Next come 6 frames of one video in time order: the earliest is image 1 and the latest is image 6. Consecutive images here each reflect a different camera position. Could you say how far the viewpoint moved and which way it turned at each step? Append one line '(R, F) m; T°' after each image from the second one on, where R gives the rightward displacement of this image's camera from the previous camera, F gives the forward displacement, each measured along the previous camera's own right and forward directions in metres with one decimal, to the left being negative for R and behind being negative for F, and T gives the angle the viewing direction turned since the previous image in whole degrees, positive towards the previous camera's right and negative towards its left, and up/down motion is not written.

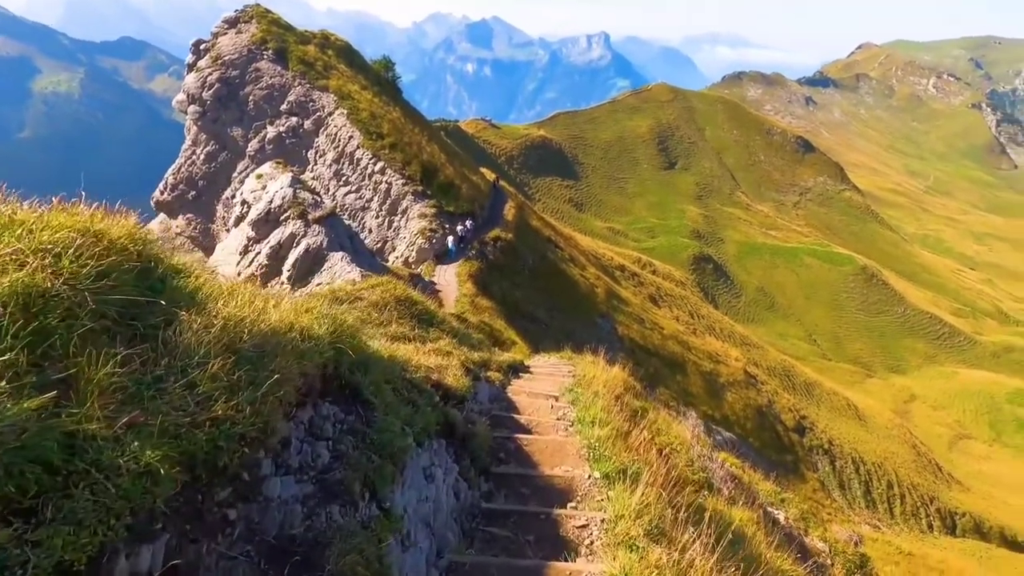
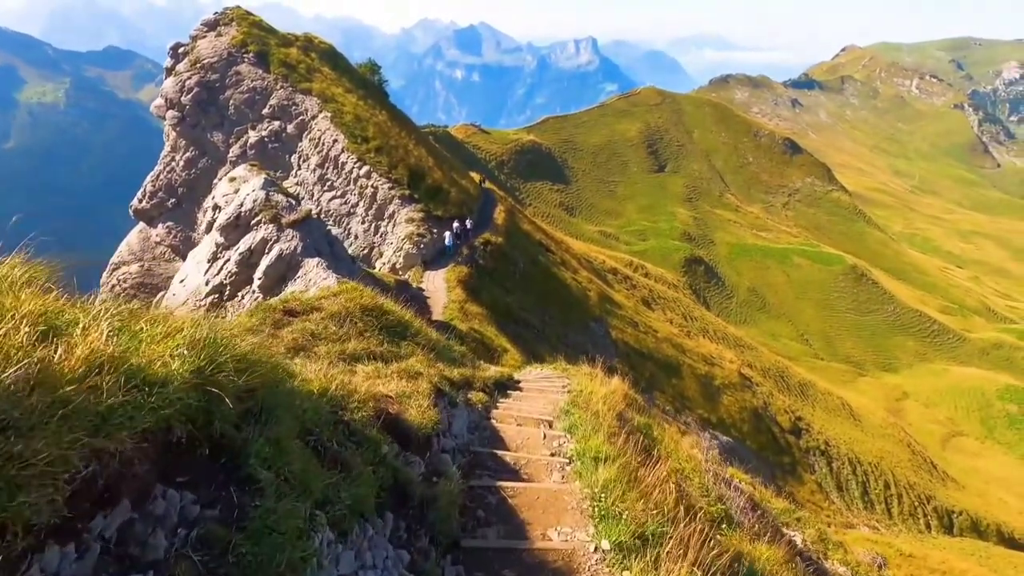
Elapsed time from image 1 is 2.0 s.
(+0.1, +1.4) m; +1°
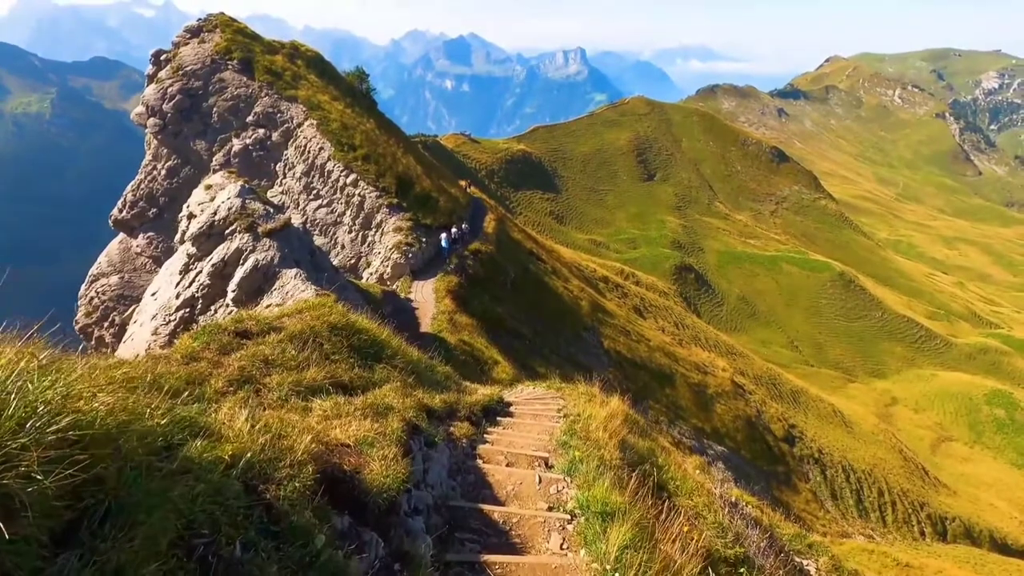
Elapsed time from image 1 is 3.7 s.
(0.0, +1.1) m; +1°
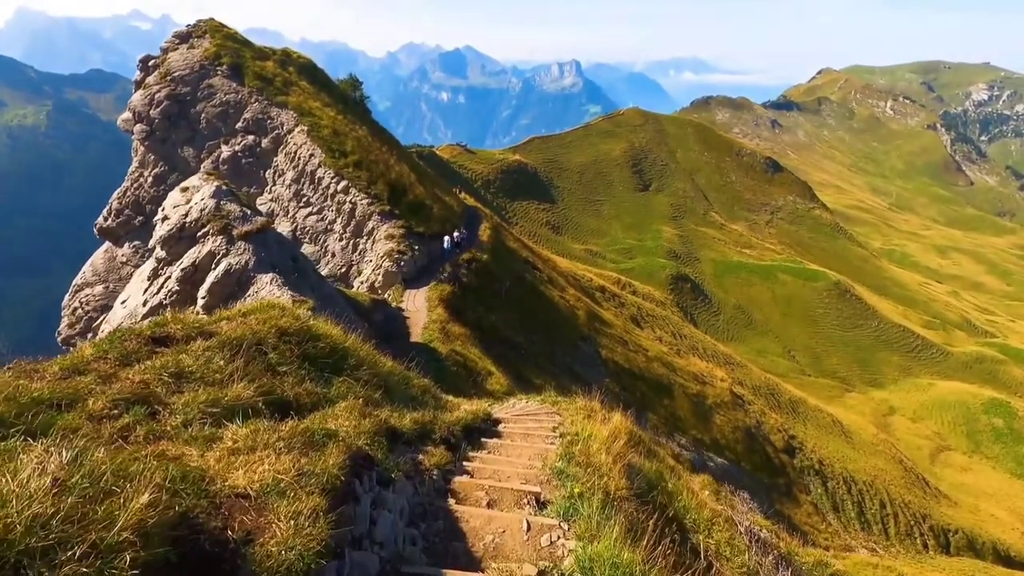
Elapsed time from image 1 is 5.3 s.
(+0.1, +1.3) m; 0°
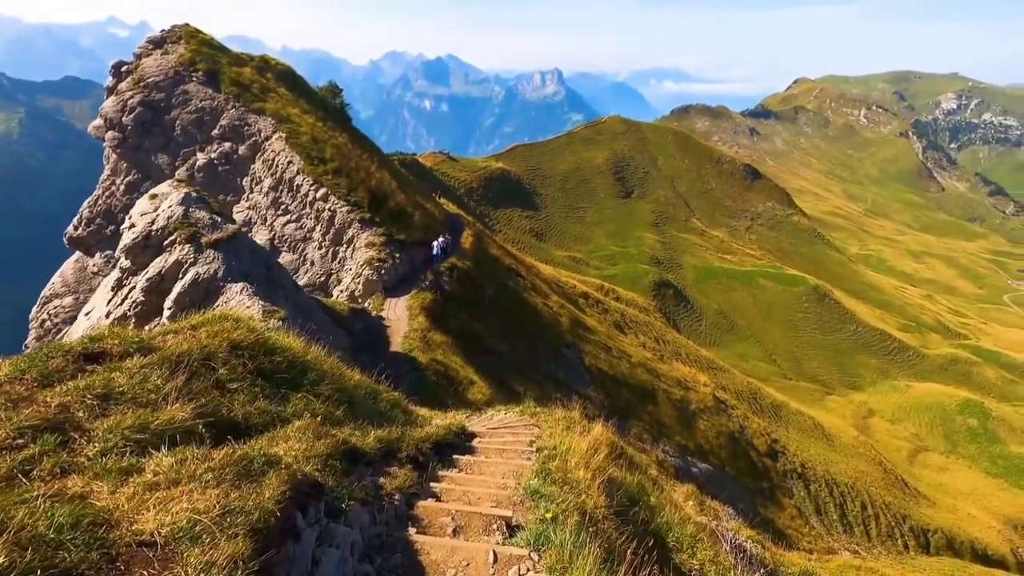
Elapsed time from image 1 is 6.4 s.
(+0.1, +0.4) m; +1°
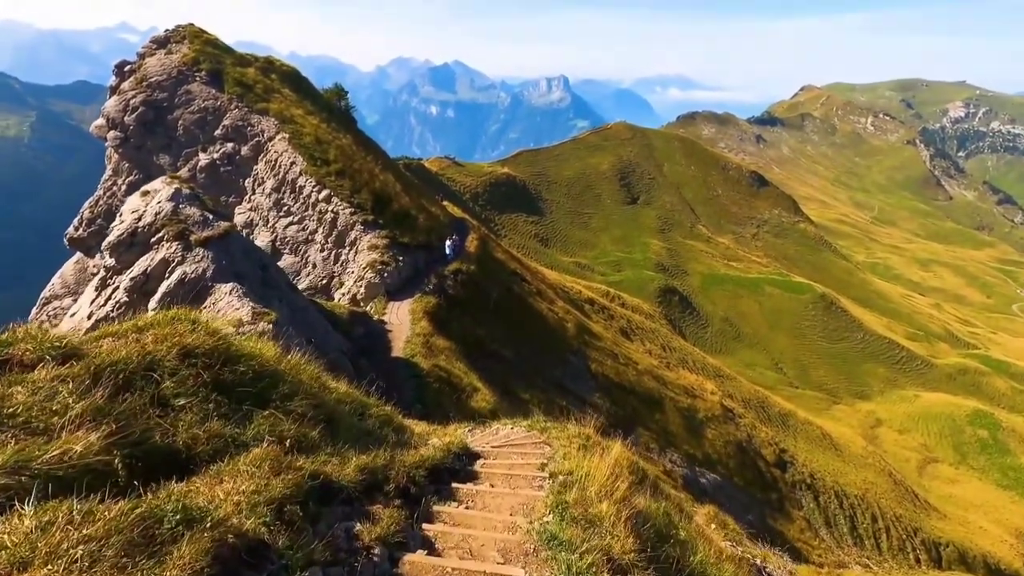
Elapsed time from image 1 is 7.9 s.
(-0.1, +1.1) m; 0°
